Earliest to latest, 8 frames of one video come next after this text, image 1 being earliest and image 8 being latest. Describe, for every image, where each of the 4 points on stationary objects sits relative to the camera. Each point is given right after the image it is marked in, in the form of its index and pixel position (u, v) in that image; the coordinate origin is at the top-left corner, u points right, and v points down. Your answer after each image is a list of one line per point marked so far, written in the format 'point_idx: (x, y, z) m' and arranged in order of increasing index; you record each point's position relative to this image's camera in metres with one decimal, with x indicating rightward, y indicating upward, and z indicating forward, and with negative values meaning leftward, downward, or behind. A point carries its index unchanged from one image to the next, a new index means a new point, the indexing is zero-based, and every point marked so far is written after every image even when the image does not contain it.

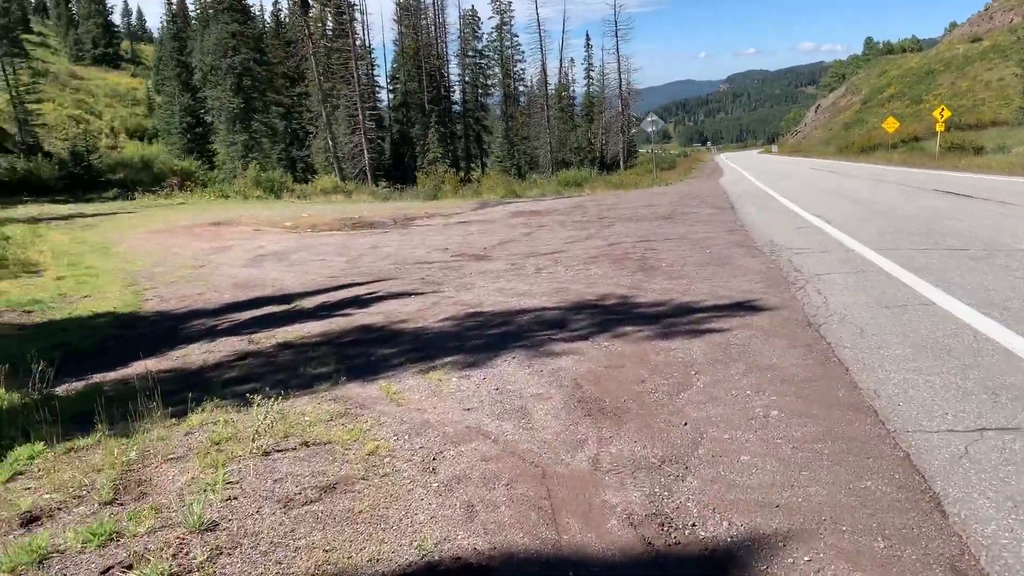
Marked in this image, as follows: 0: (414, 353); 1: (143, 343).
0: (-0.7, -0.5, +6.3) m
1: (-3.8, -0.6, +9.0) m
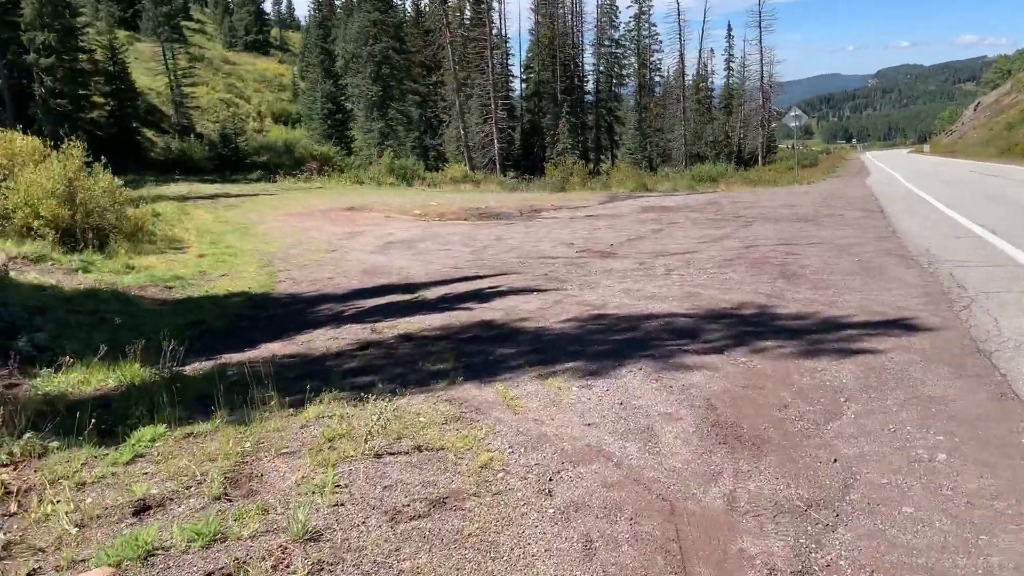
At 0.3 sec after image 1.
0: (+0.2, -0.5, +6.0) m
1: (-2.5, -0.4, +9.1) m
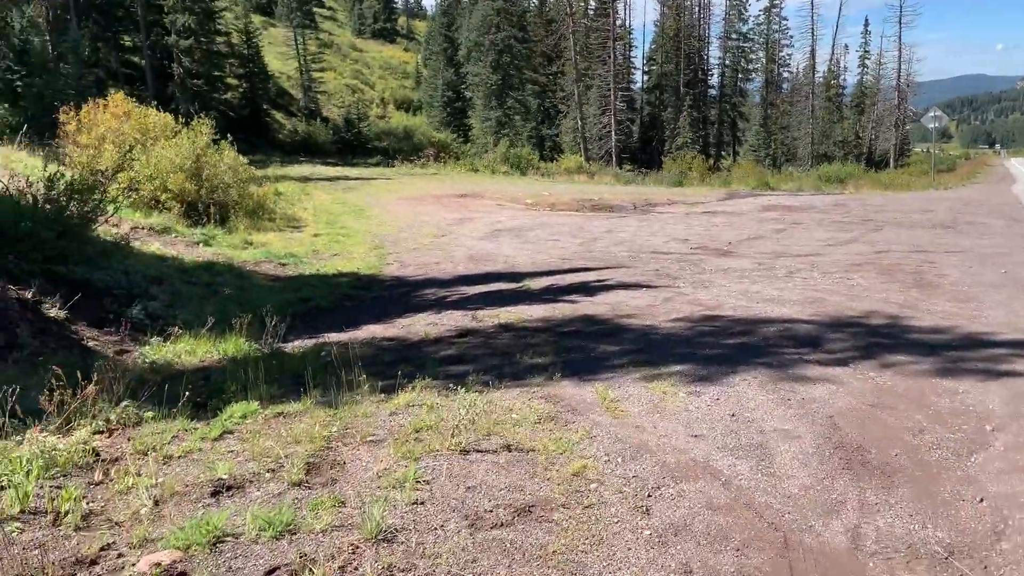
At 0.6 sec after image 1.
0: (+0.8, -0.4, +5.7) m
1: (-1.4, -0.2, +9.1) m
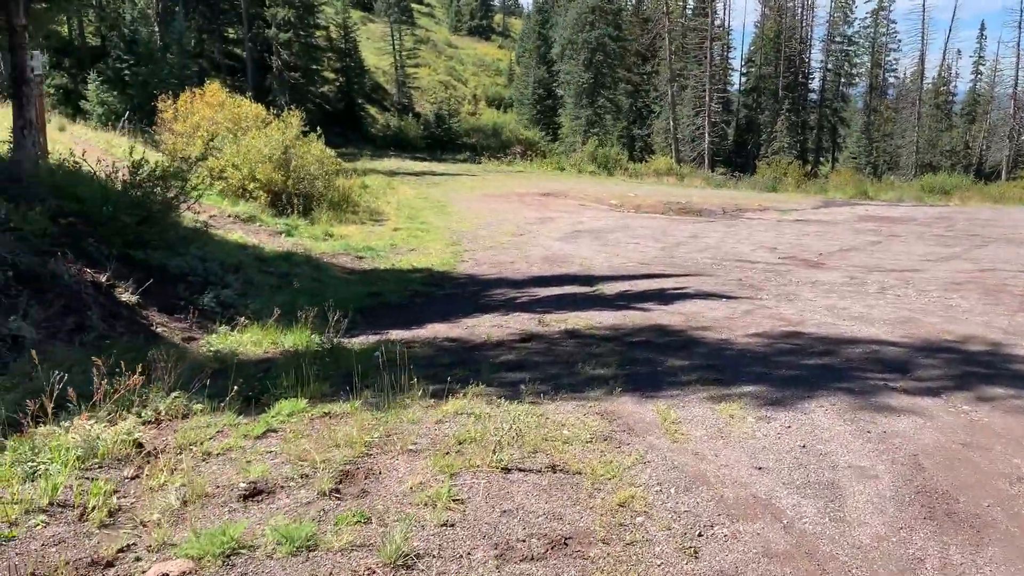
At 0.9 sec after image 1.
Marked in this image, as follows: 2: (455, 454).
0: (+1.2, -0.5, +5.3) m
1: (-0.7, -0.2, +8.9) m
2: (-0.2, -0.7, +3.7) m
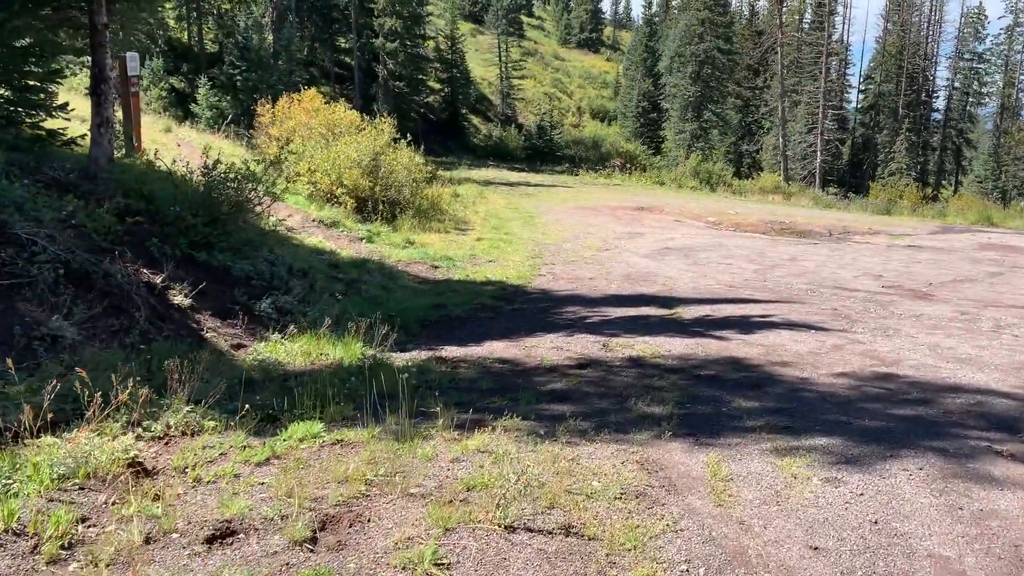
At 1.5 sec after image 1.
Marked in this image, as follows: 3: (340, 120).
0: (+1.4, -0.7, +4.7) m
1: (0.0, -0.4, +8.5) m
2: (-0.2, -0.8, +3.2) m
3: (-3.6, +3.5, +18.4) m
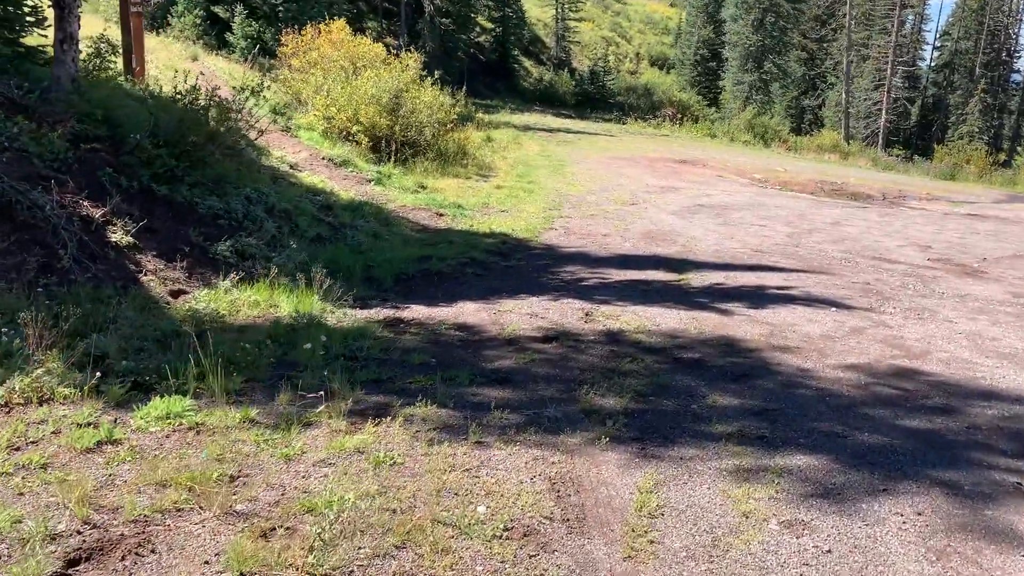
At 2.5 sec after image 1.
0: (+1.1, -0.6, +3.8) m
1: (-0.2, +0.1, +7.6) m
2: (-0.6, -0.7, +2.5) m
3: (-2.9, +4.7, +17.5) m
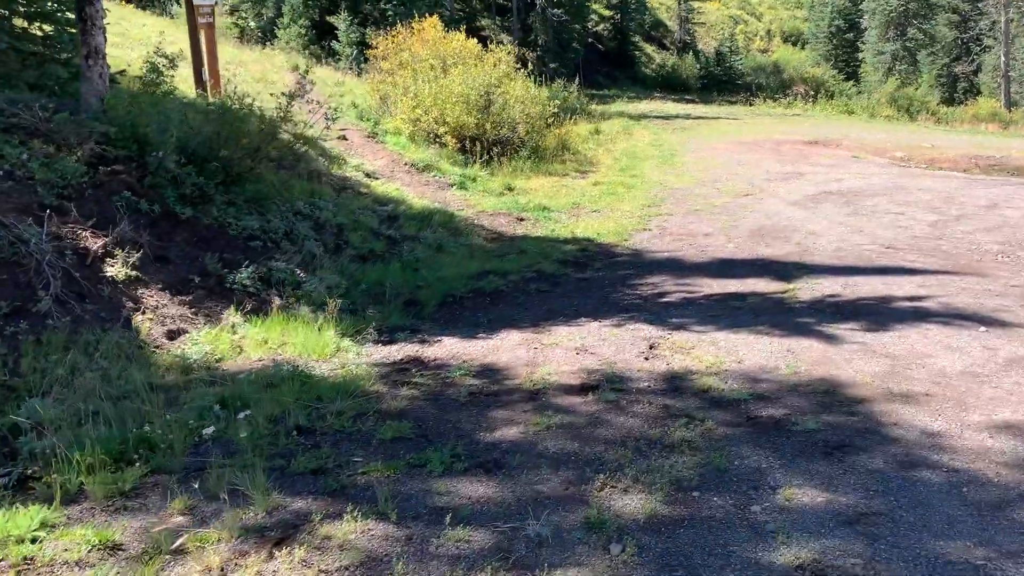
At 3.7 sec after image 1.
0: (+1.0, -0.7, +2.5) m
1: (+0.3, -0.1, +6.5) m
2: (-0.9, -0.9, +1.4) m
3: (-1.0, +4.5, +16.6) m
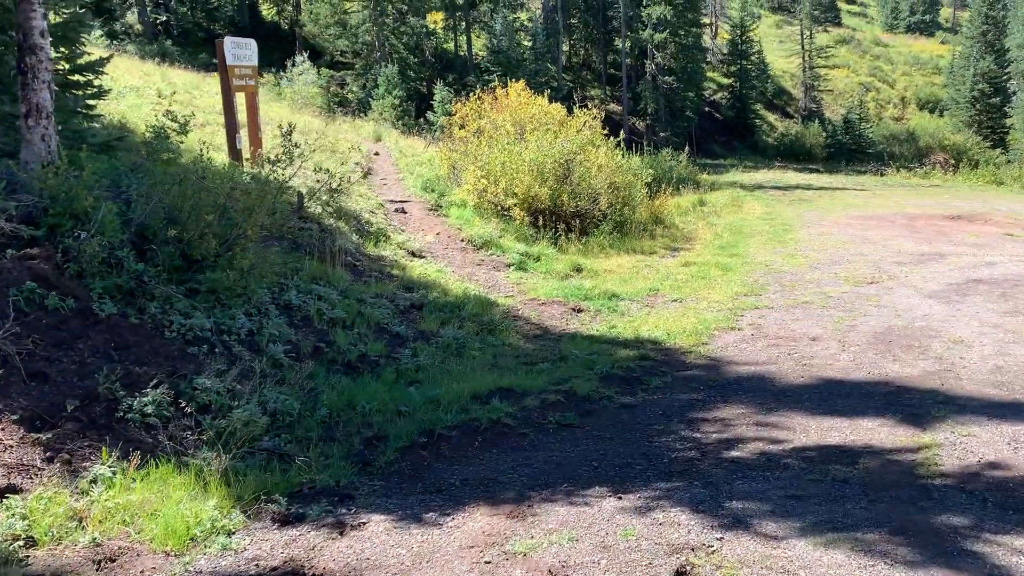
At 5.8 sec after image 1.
0: (+0.4, -1.1, +0.4) m
1: (+0.3, -0.8, +4.5) m
2: (-1.6, -1.2, -0.3) m
3: (+0.5, +3.0, +15.1) m
